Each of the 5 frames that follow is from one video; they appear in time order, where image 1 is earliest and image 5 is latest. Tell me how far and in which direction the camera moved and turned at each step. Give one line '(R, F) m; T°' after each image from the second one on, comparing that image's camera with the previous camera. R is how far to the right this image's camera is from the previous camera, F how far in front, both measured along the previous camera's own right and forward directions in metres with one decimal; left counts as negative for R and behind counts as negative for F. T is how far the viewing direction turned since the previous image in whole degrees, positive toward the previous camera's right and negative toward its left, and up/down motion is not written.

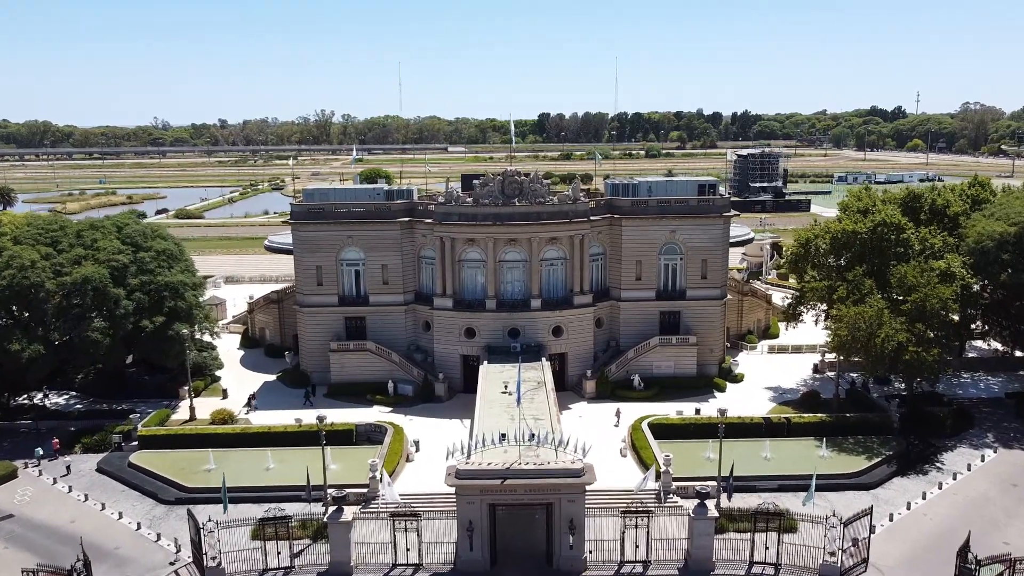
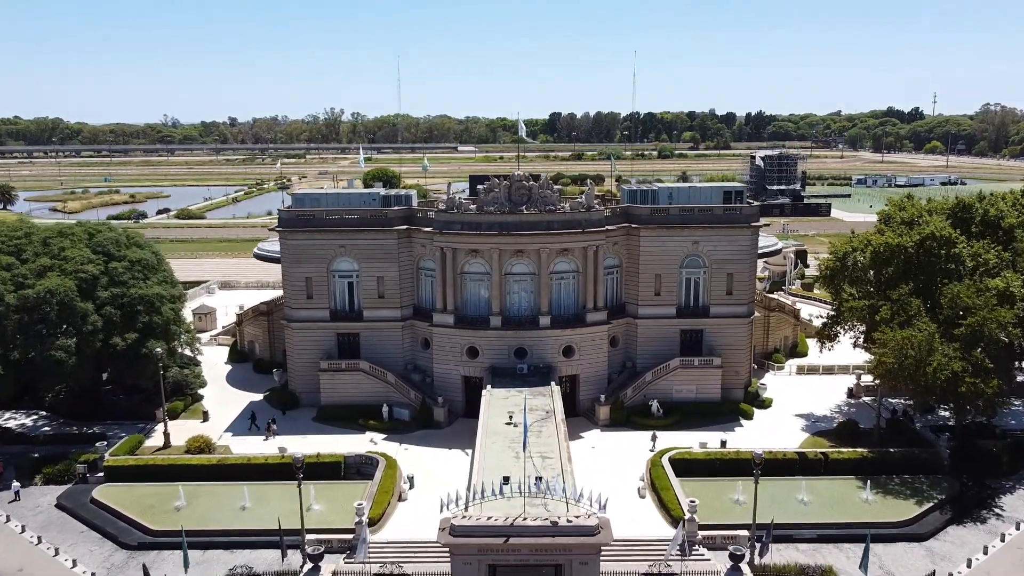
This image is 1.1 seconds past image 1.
(+0.2, +4.4) m; -1°
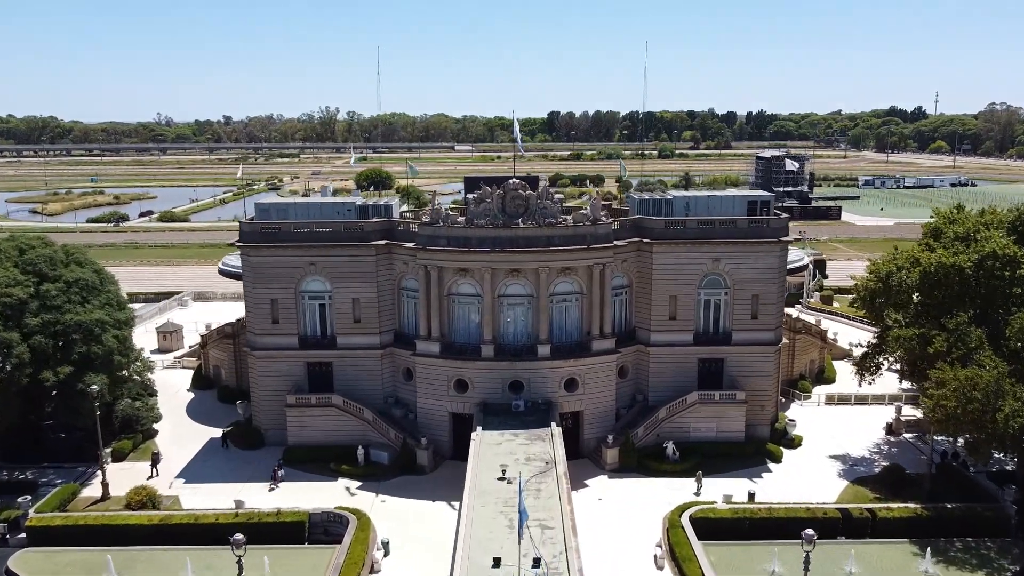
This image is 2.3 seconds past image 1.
(+0.2, +5.9) m; 0°
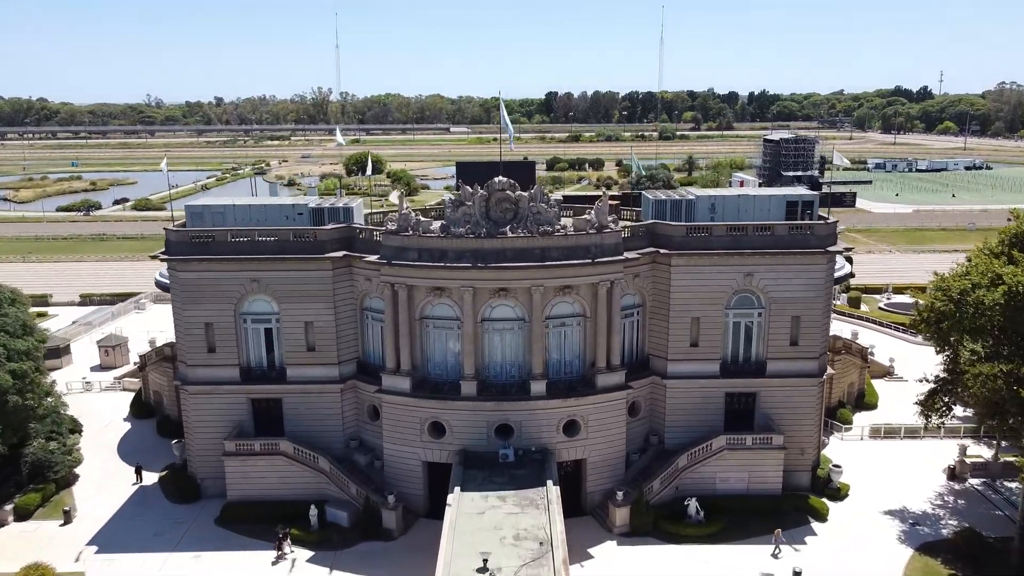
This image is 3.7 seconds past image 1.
(+0.5, +7.6) m; 0°
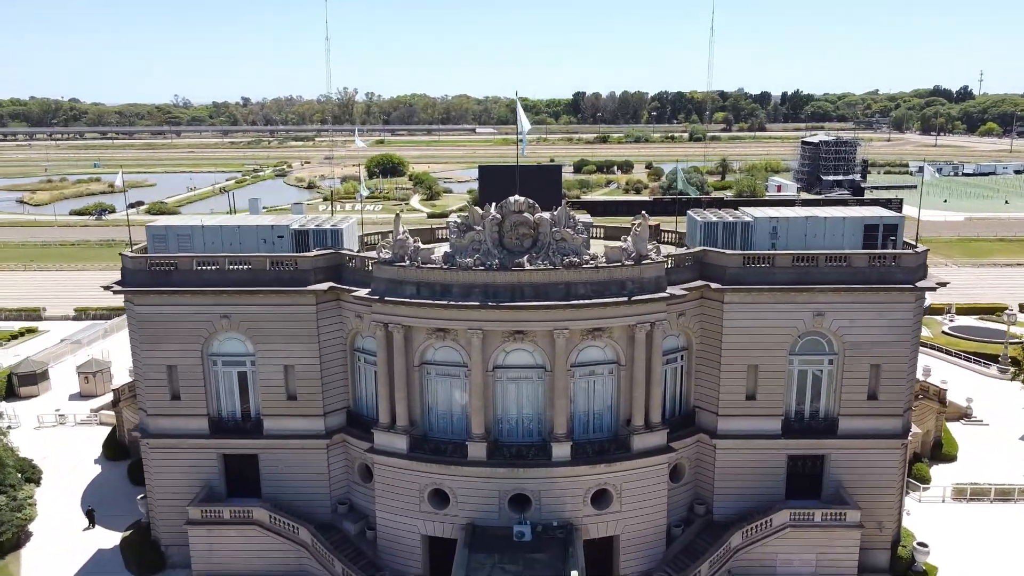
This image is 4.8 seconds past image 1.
(+0.2, +5.7) m; -2°
